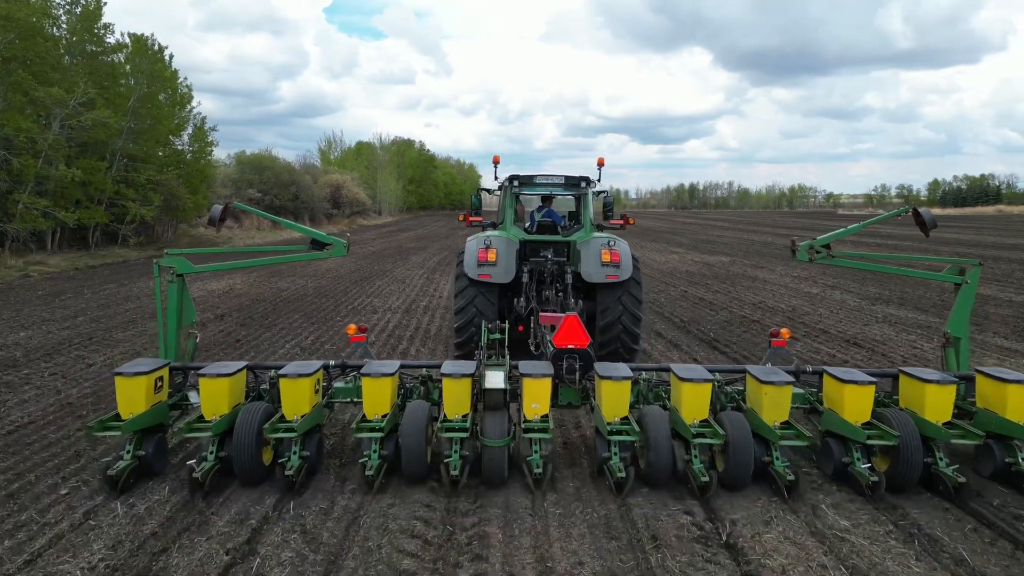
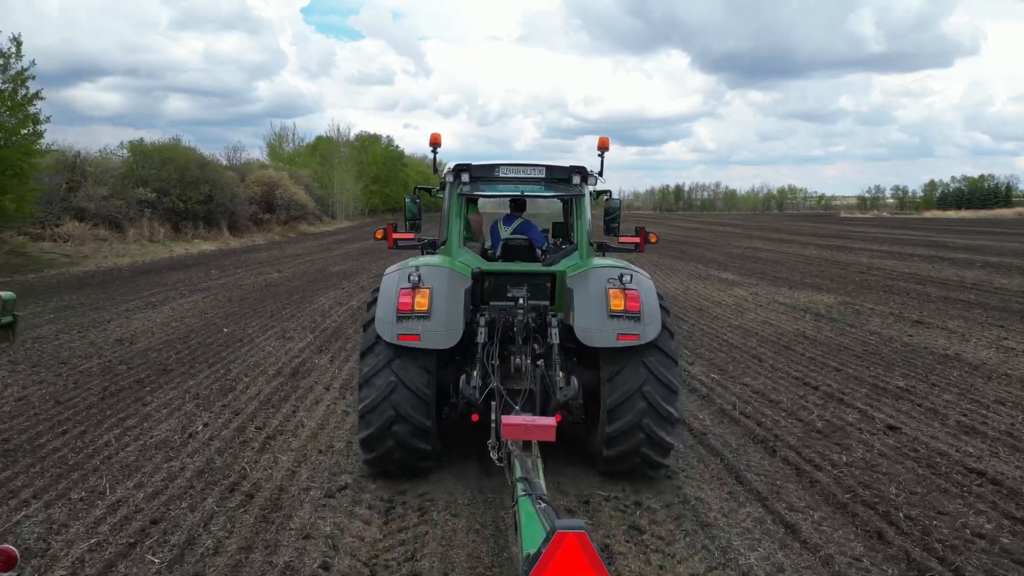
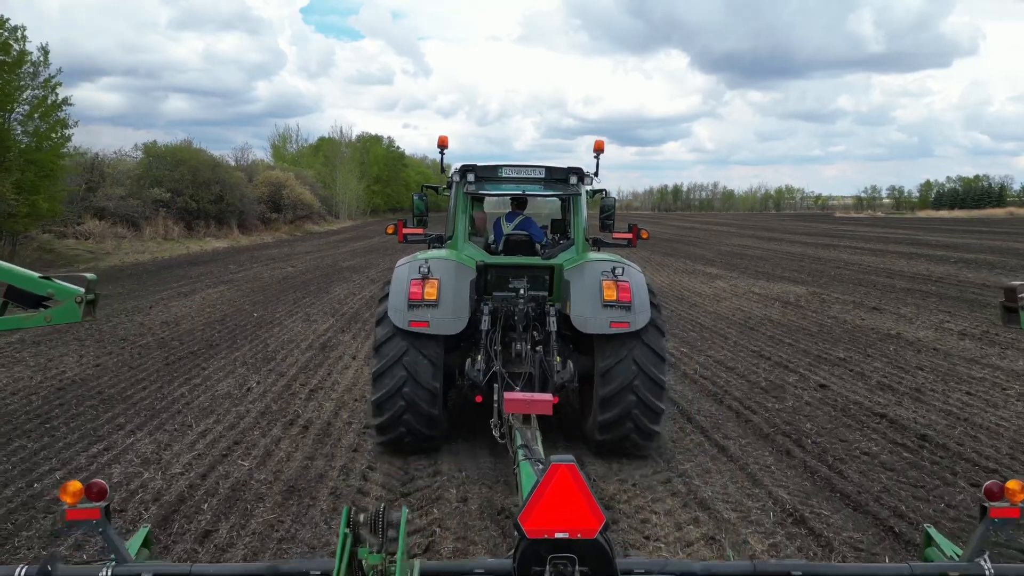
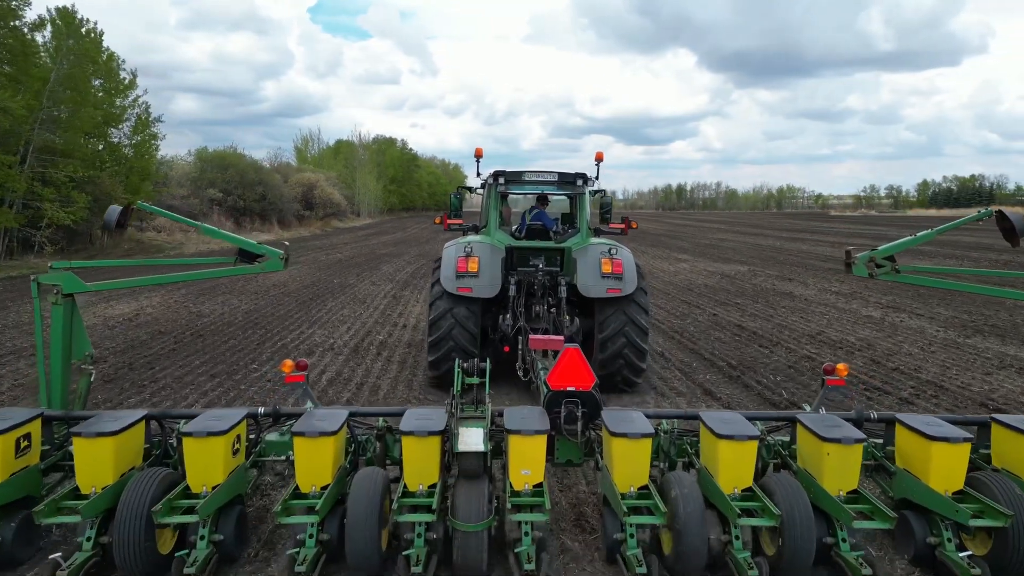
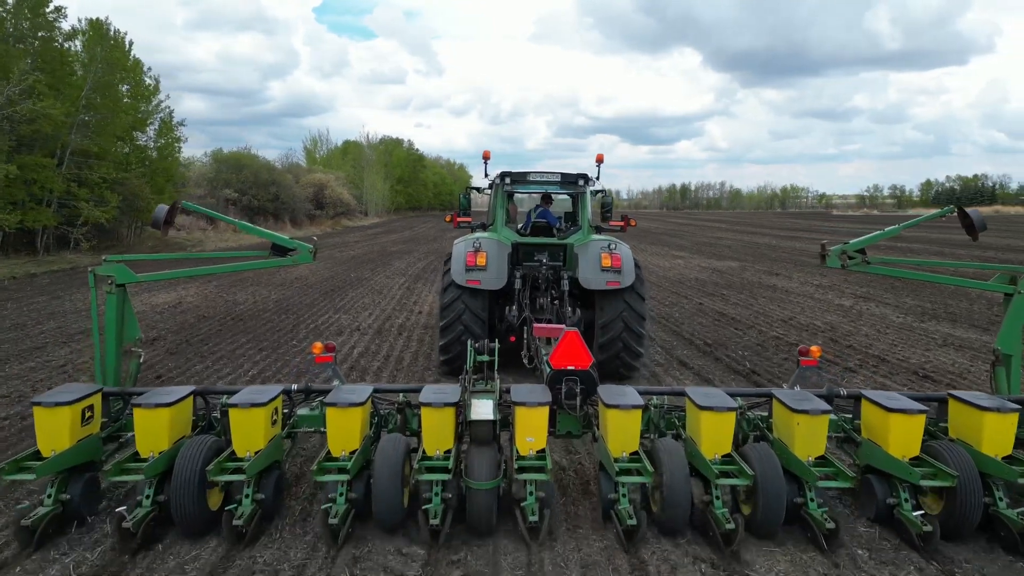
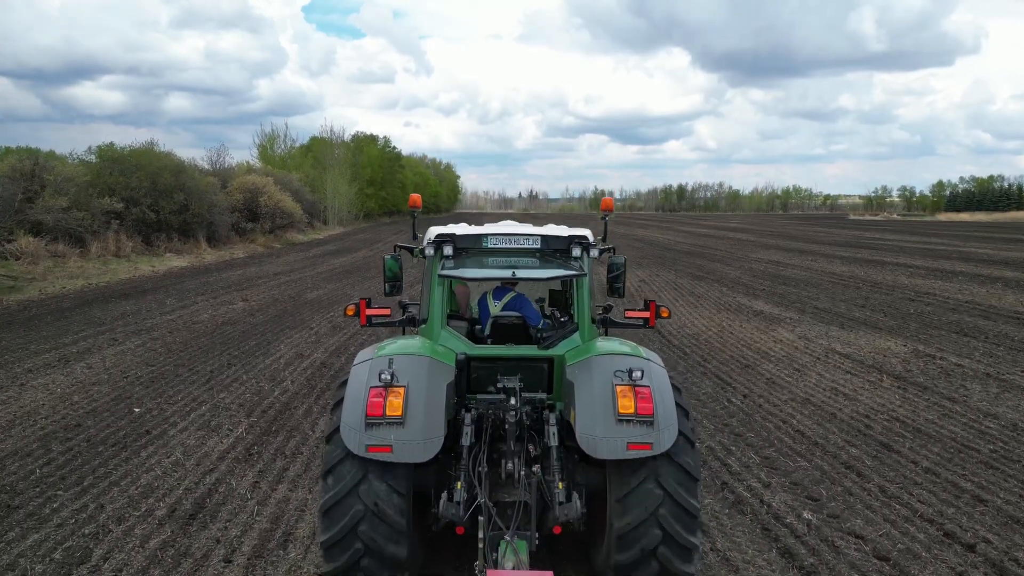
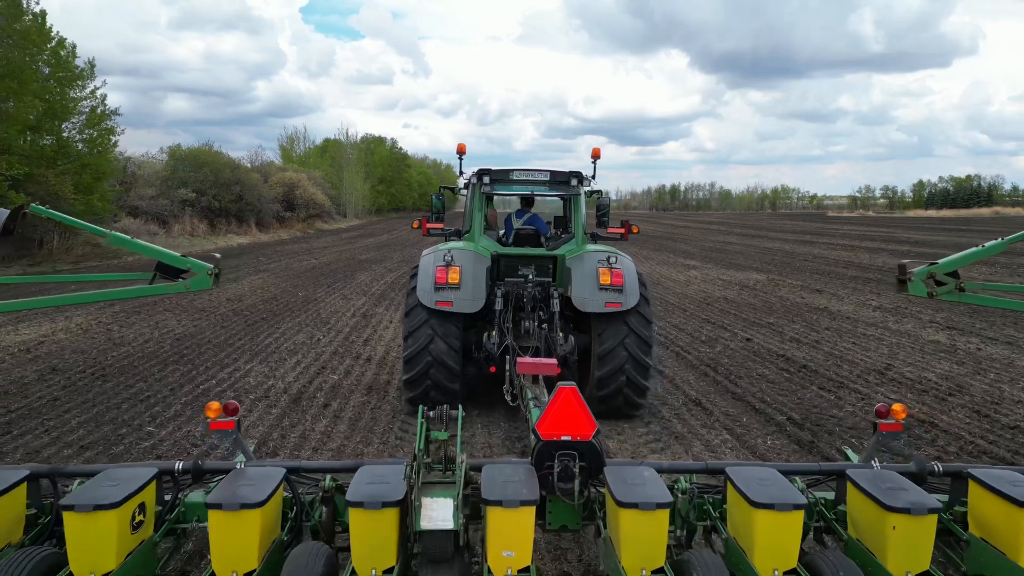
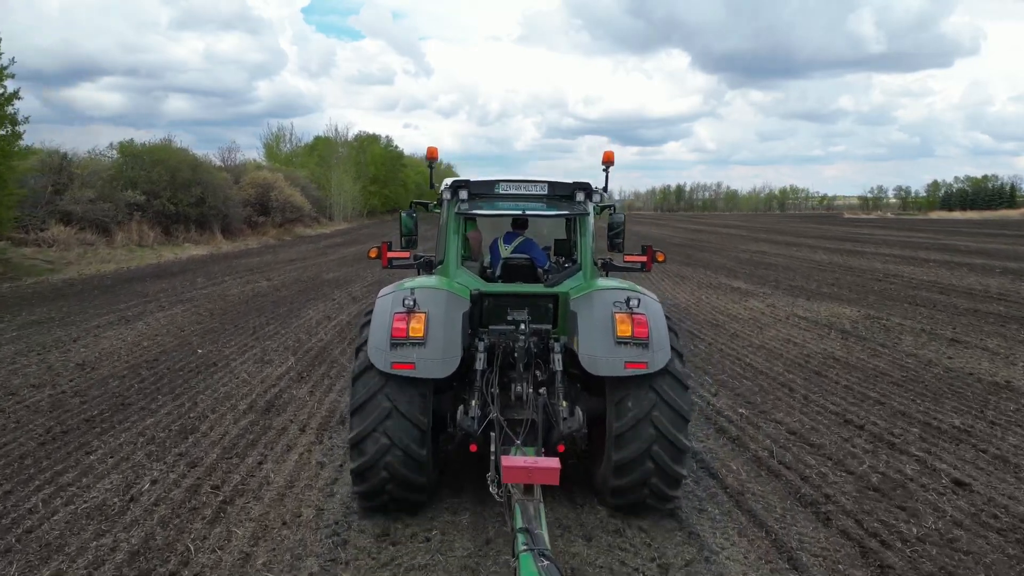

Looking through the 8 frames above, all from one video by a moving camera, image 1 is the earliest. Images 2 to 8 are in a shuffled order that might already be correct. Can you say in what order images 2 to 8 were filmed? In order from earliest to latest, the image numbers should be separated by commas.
5, 4, 7, 3, 2, 8, 6
